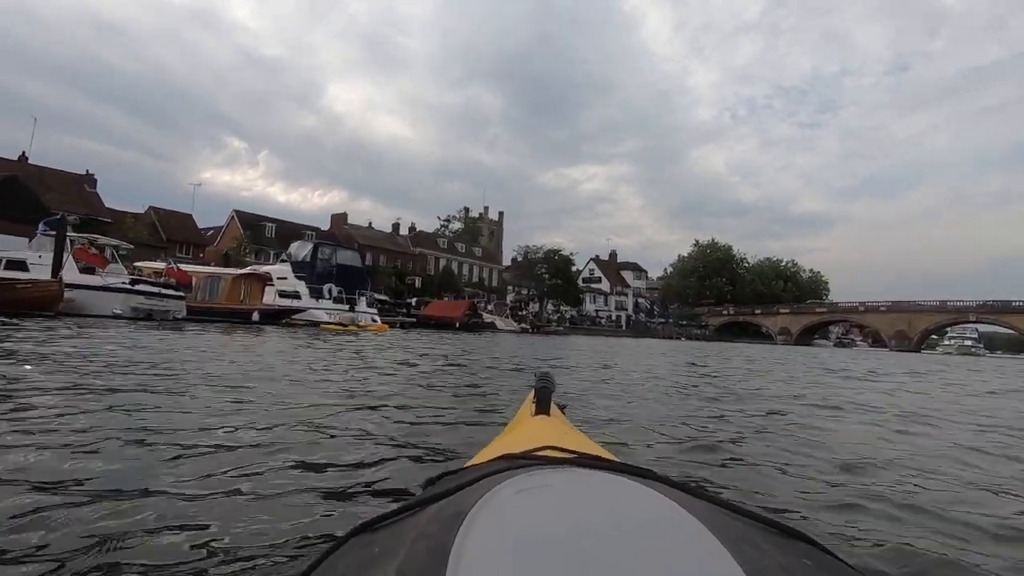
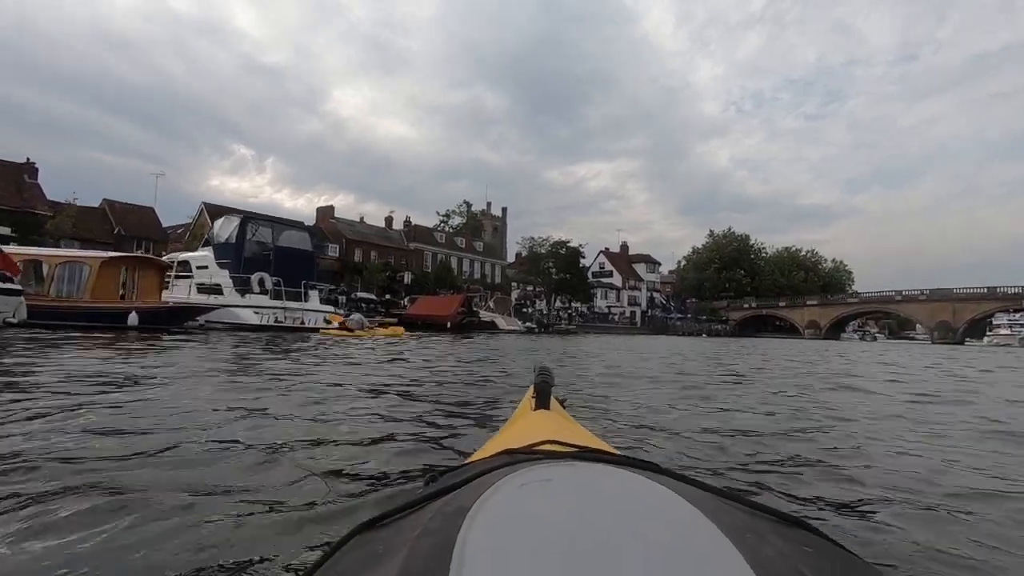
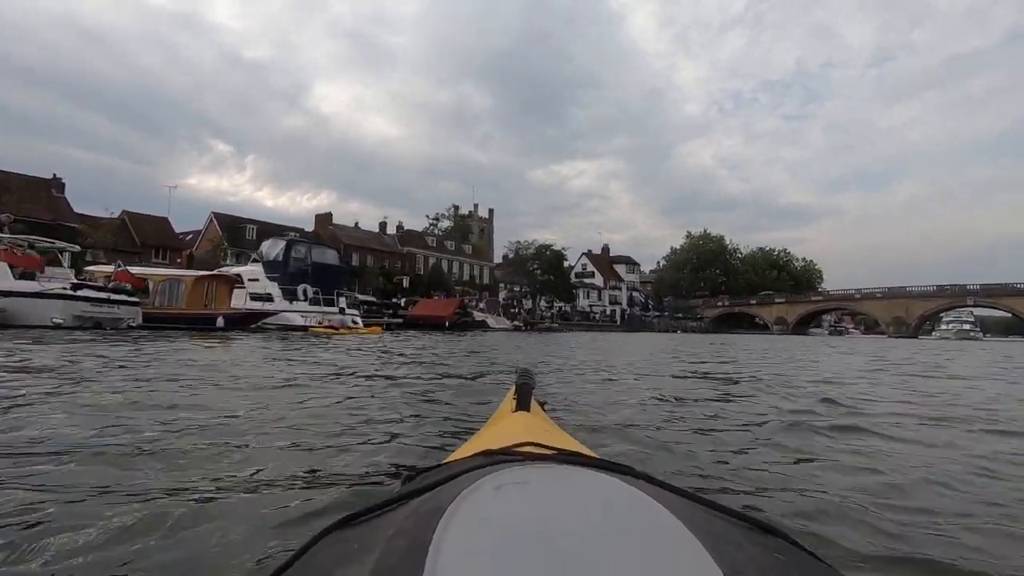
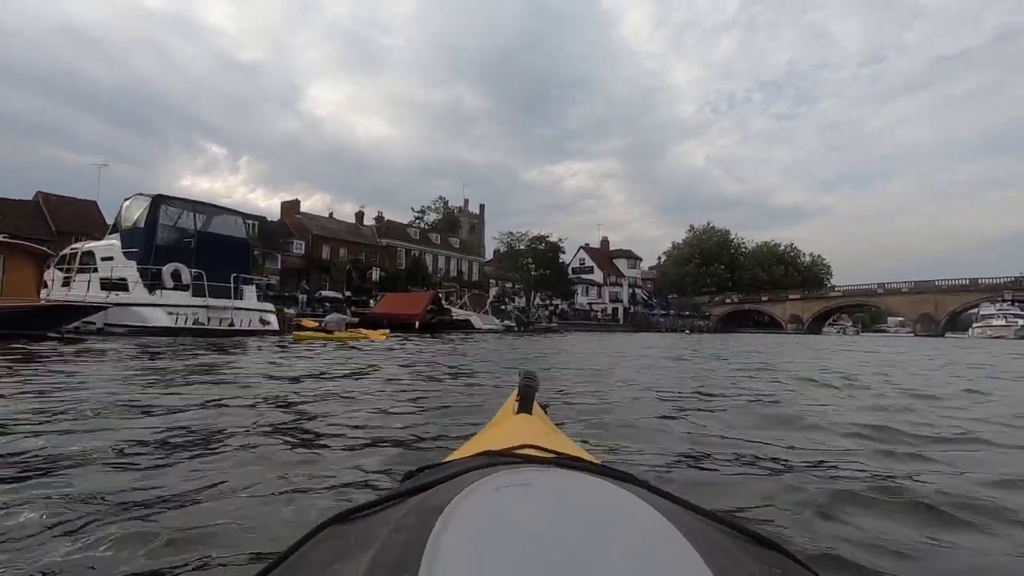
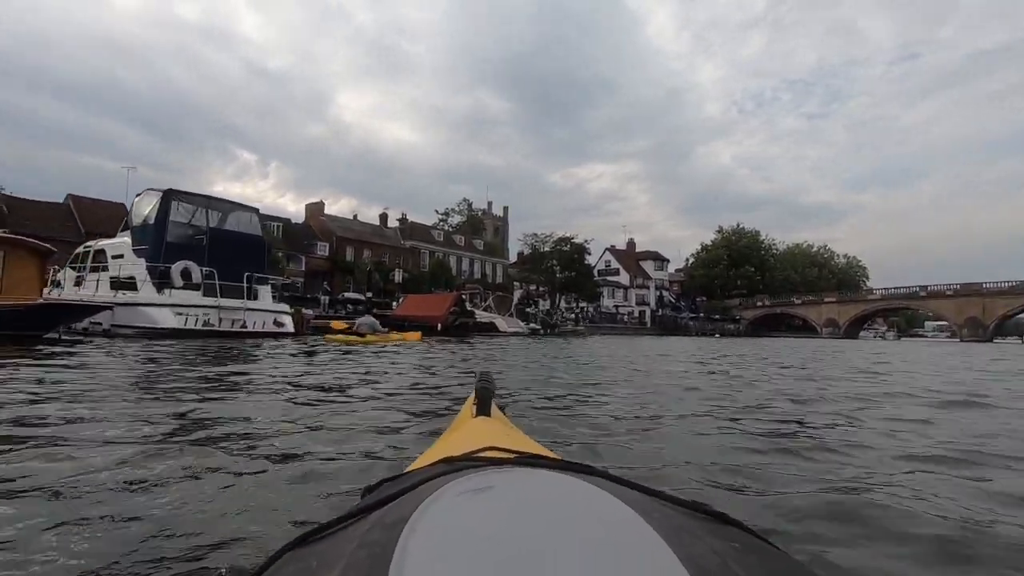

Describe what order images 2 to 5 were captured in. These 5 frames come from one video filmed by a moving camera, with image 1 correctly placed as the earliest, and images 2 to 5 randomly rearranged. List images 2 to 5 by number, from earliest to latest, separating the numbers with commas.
3, 2, 4, 5
